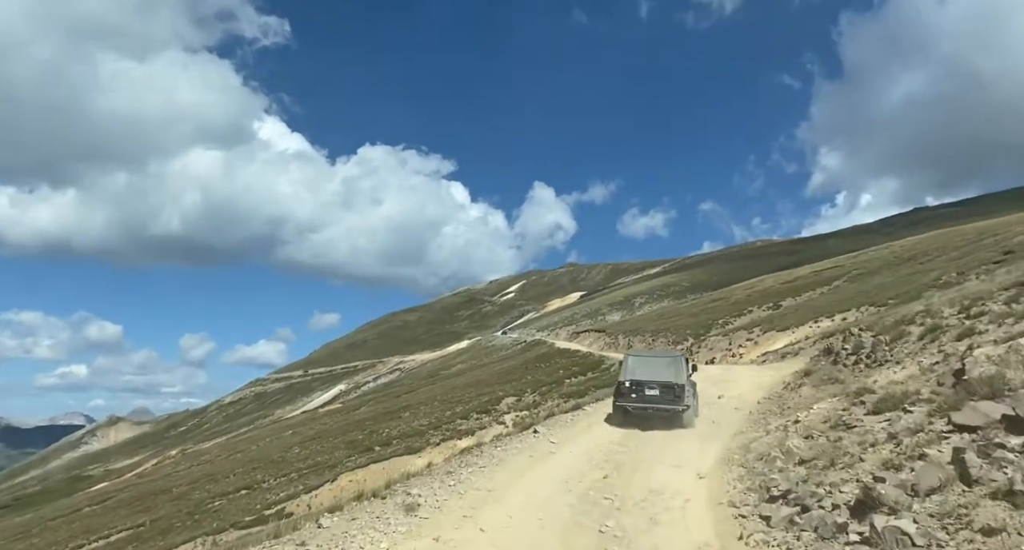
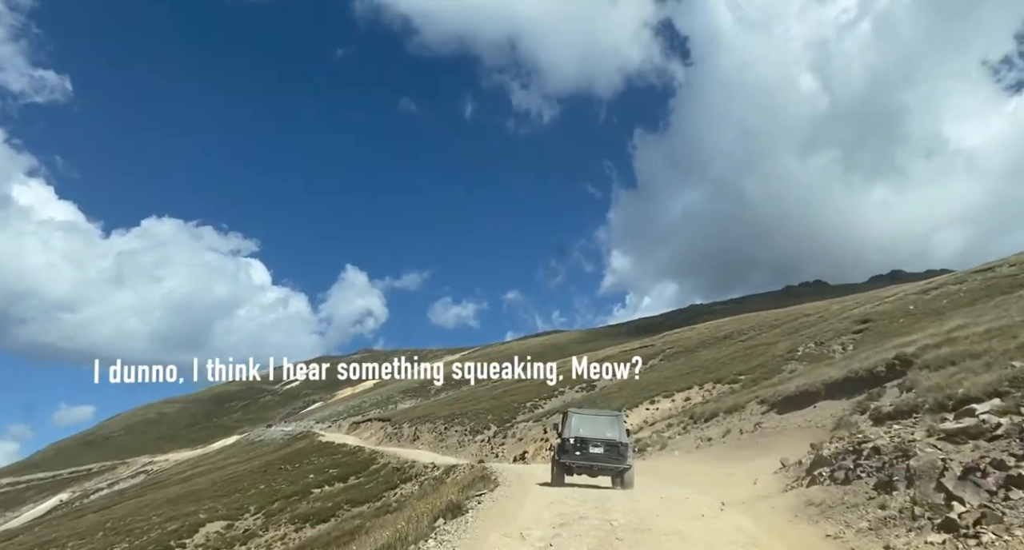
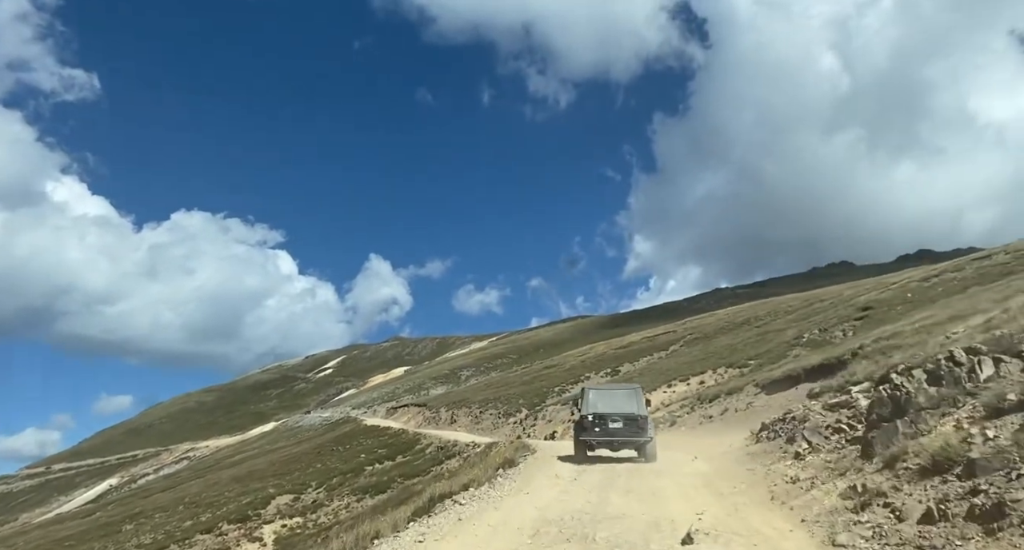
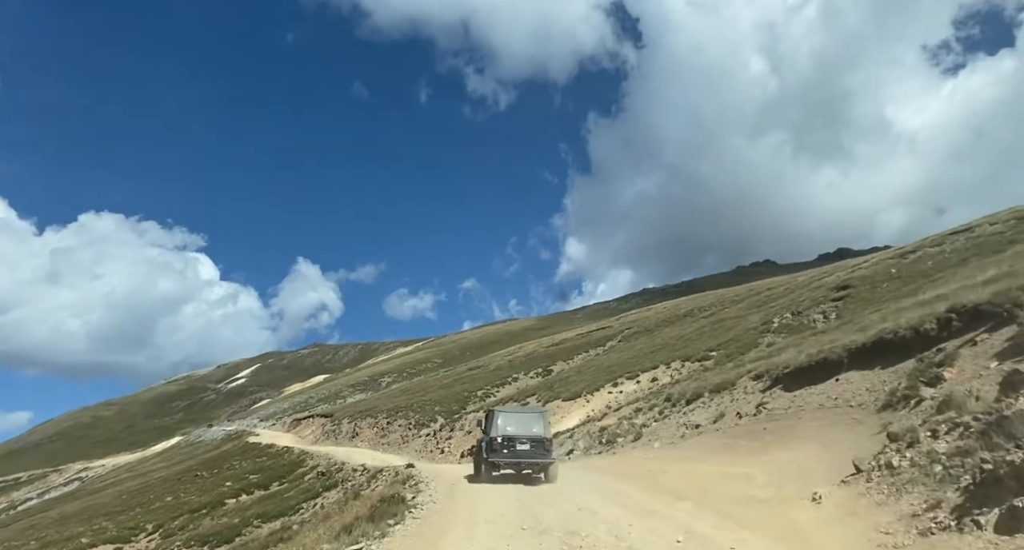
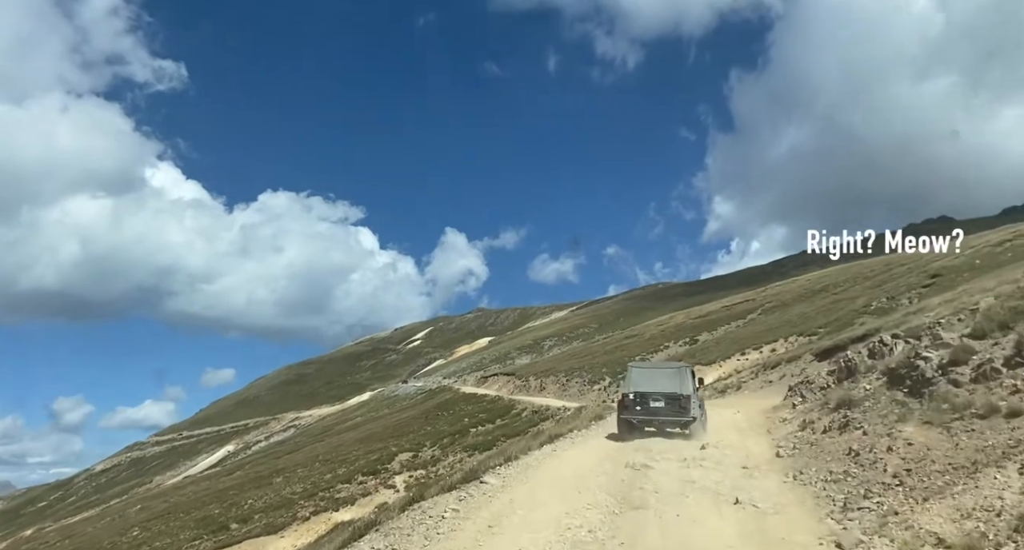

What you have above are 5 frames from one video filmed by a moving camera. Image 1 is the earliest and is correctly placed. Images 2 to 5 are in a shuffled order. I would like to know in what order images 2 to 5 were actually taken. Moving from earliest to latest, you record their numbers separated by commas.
5, 3, 2, 4
